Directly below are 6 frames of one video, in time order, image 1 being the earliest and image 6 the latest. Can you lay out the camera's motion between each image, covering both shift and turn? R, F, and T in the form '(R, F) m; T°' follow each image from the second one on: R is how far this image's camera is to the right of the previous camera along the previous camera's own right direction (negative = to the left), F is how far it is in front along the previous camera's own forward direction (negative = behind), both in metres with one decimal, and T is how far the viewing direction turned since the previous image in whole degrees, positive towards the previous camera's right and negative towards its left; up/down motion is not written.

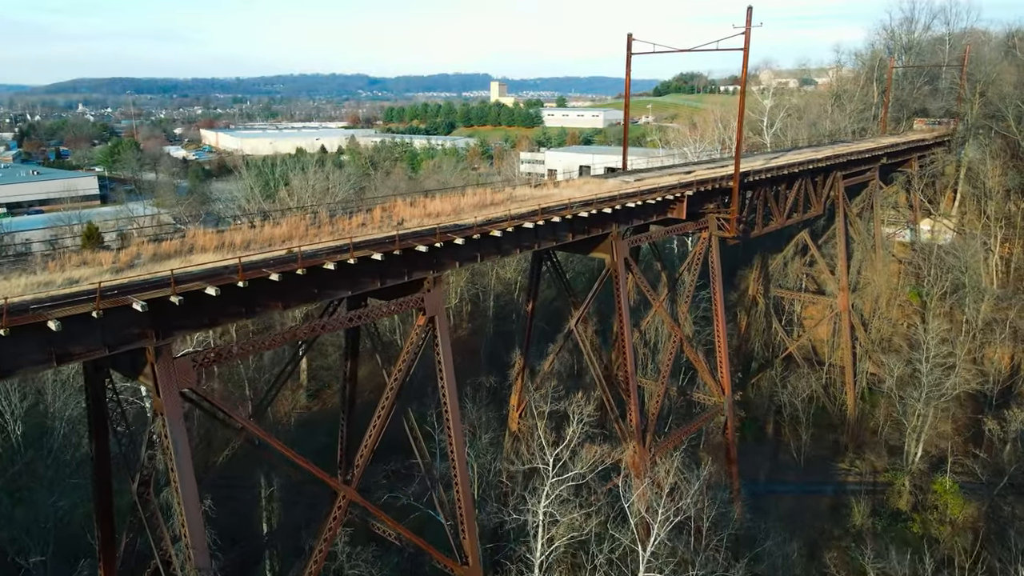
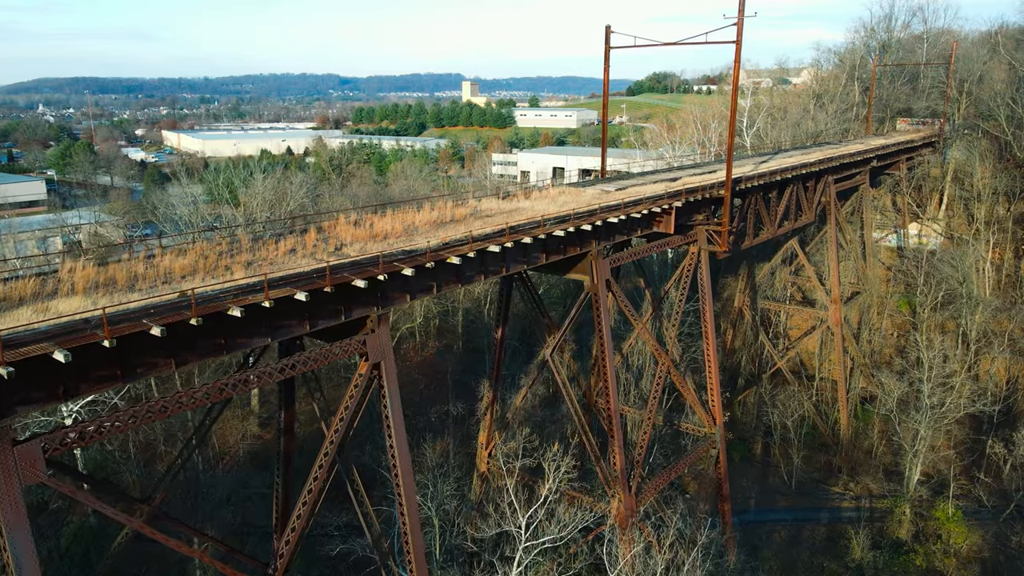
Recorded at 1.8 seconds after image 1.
(+0.1, +1.6) m; +2°
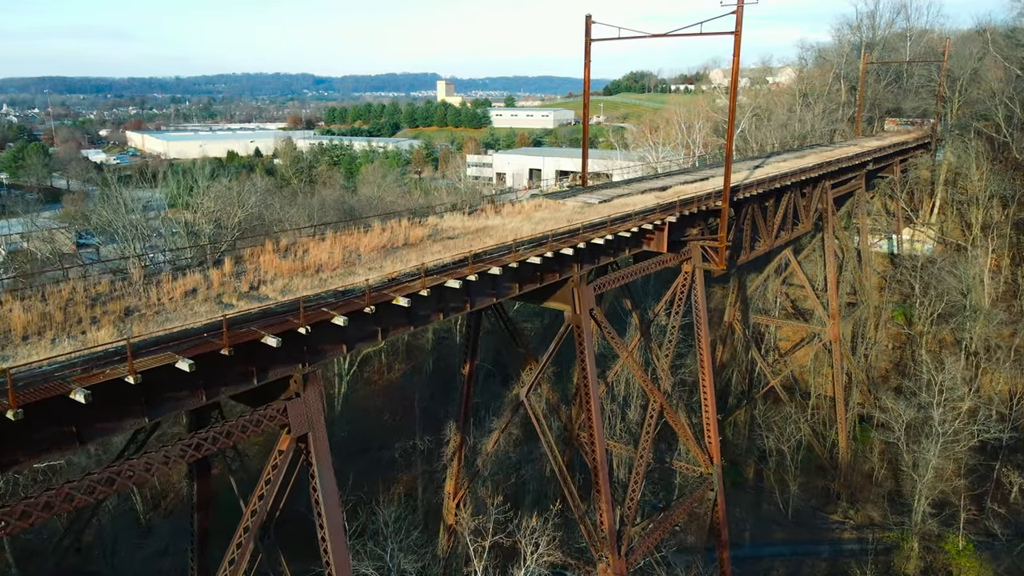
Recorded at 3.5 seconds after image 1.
(+0.1, +1.6) m; +2°
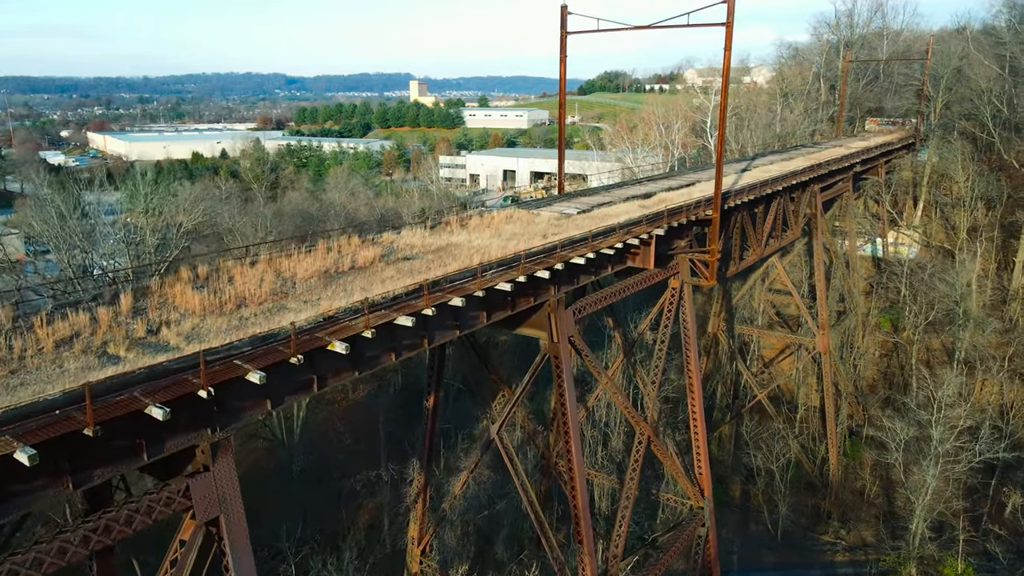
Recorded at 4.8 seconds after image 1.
(+0.1, +1.1) m; +2°
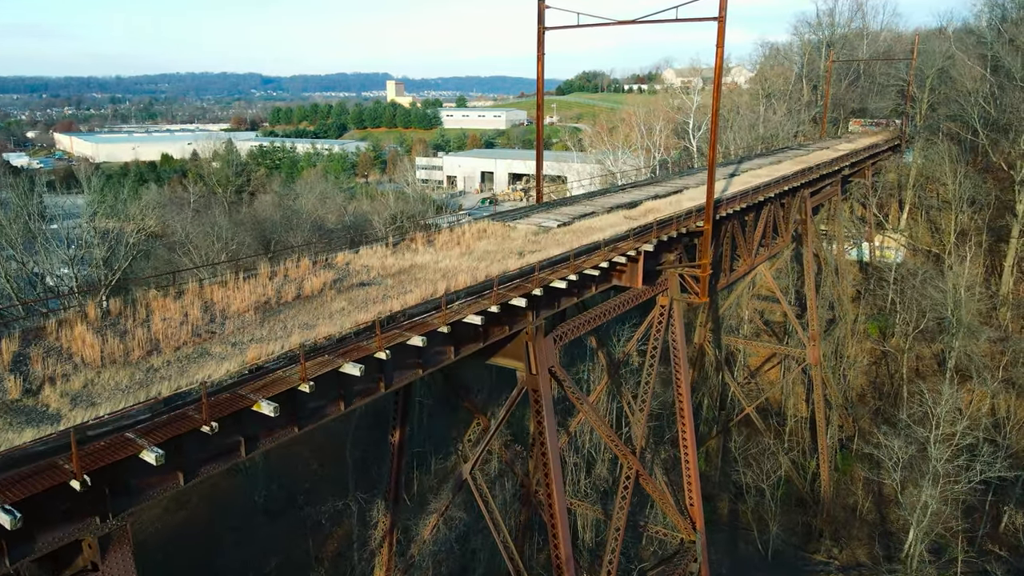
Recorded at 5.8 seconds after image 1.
(+0.1, +0.9) m; +2°
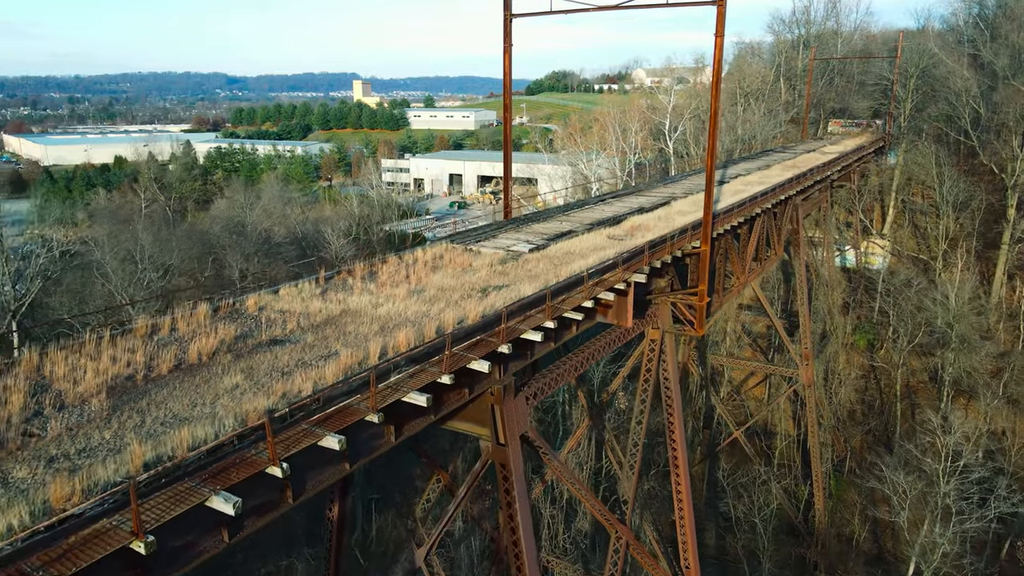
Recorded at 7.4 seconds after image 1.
(+0.1, +1.5) m; +2°
